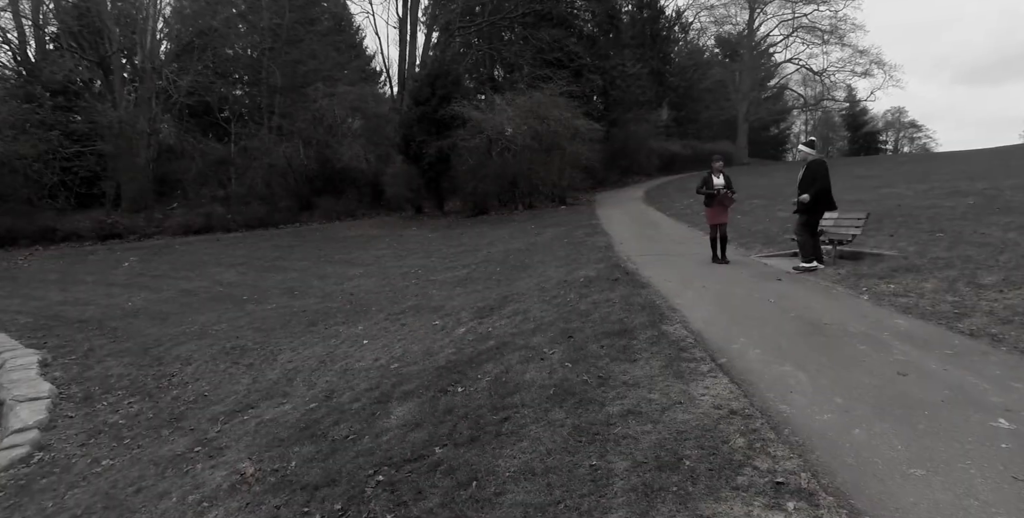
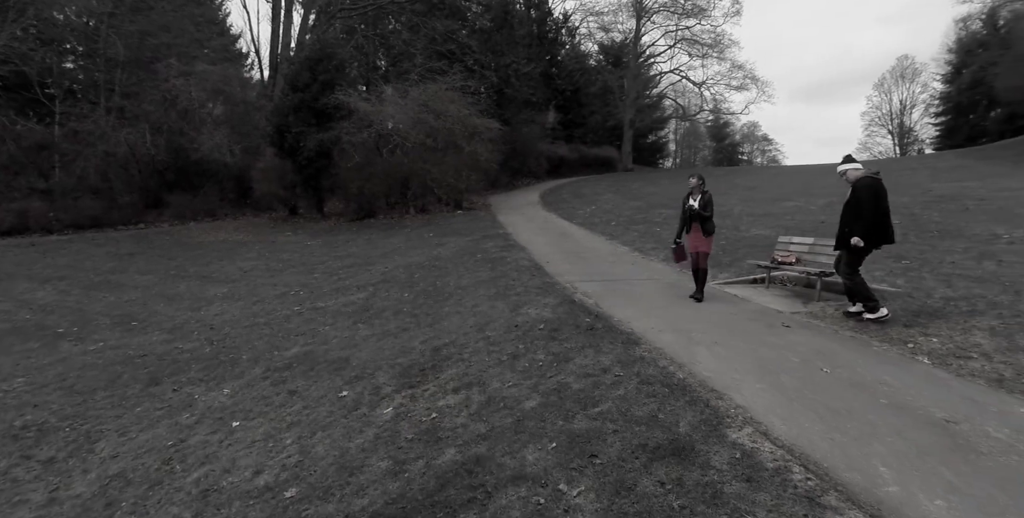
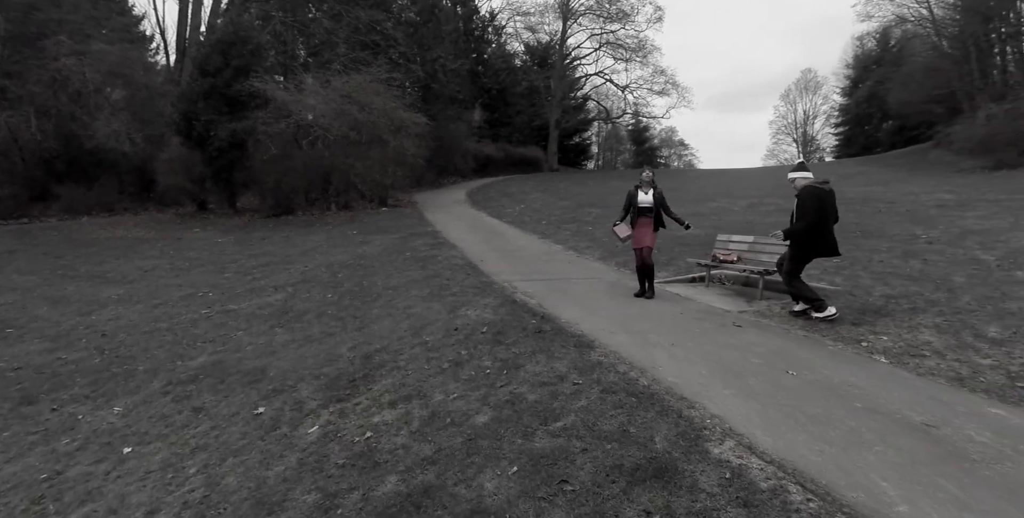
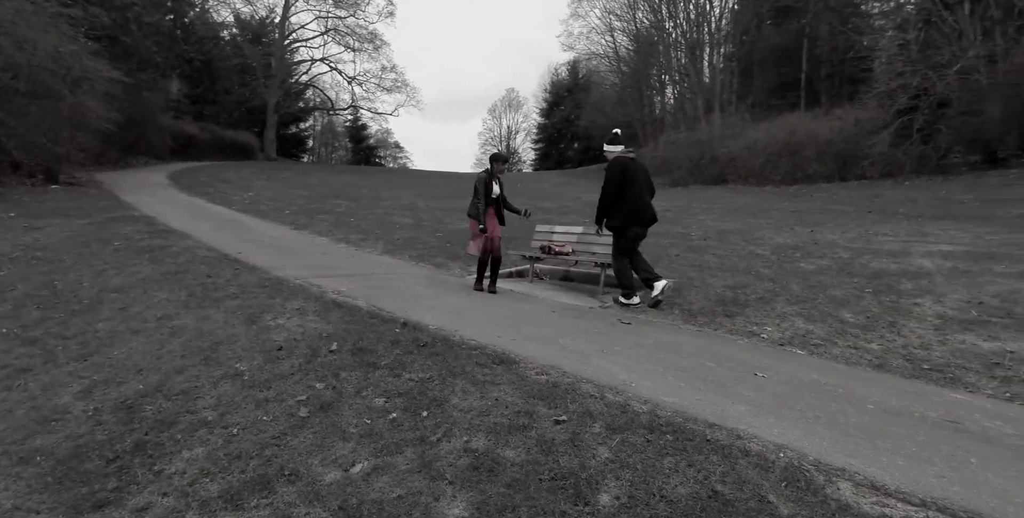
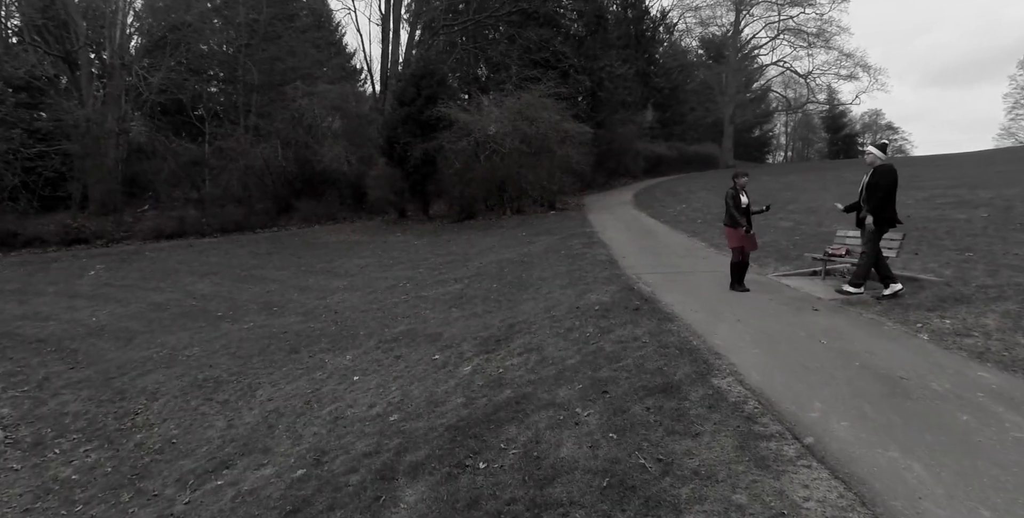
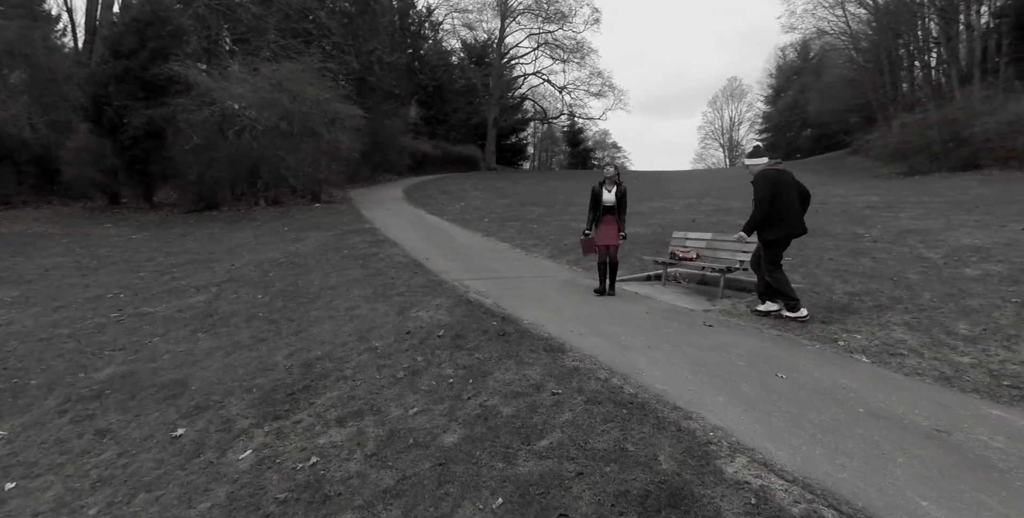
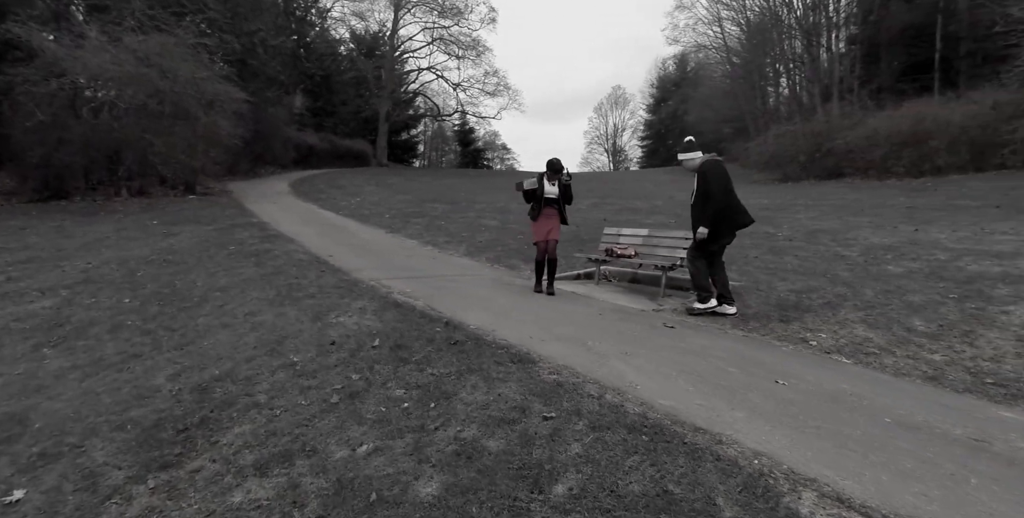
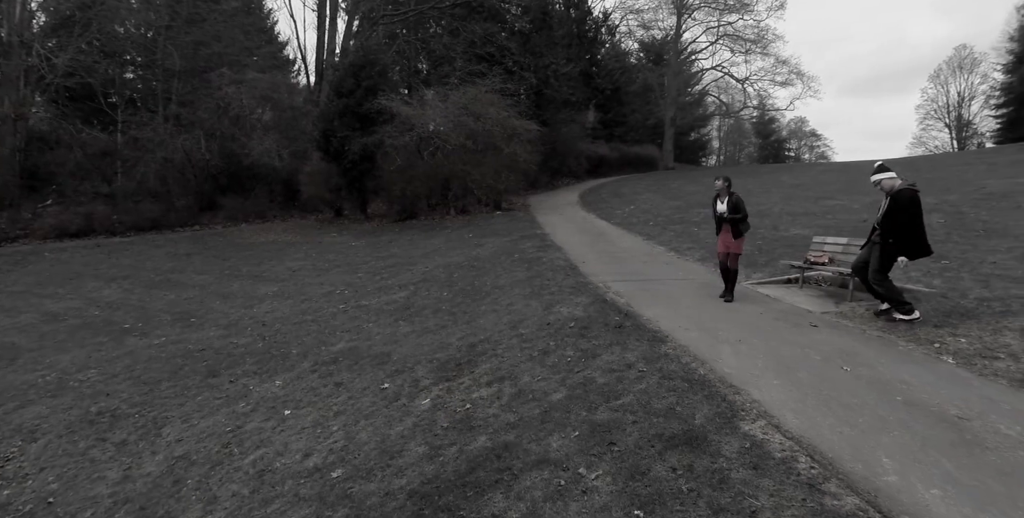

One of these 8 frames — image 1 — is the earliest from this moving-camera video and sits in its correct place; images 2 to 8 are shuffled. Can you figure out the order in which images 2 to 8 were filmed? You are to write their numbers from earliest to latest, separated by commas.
5, 8, 2, 3, 6, 7, 4
